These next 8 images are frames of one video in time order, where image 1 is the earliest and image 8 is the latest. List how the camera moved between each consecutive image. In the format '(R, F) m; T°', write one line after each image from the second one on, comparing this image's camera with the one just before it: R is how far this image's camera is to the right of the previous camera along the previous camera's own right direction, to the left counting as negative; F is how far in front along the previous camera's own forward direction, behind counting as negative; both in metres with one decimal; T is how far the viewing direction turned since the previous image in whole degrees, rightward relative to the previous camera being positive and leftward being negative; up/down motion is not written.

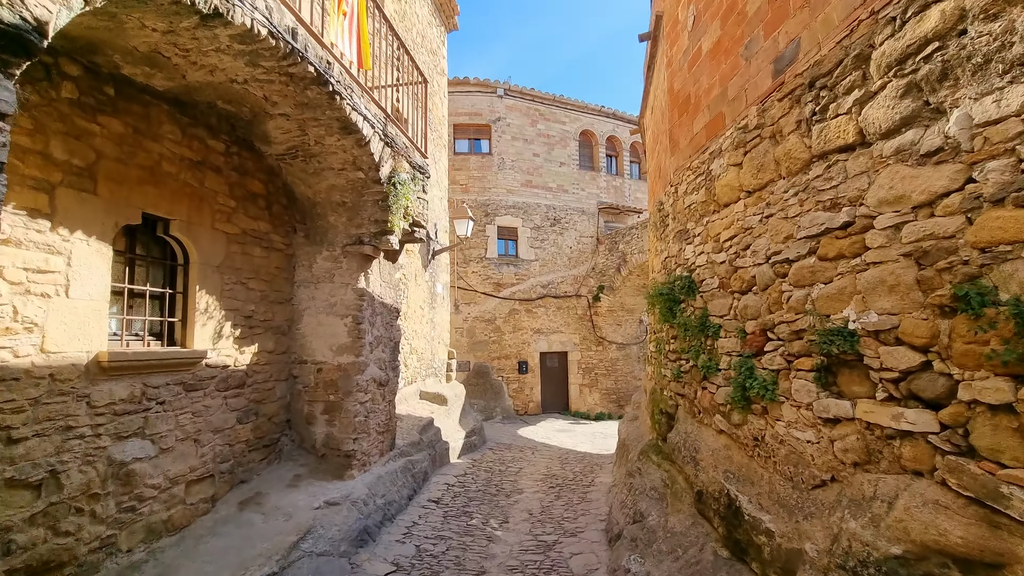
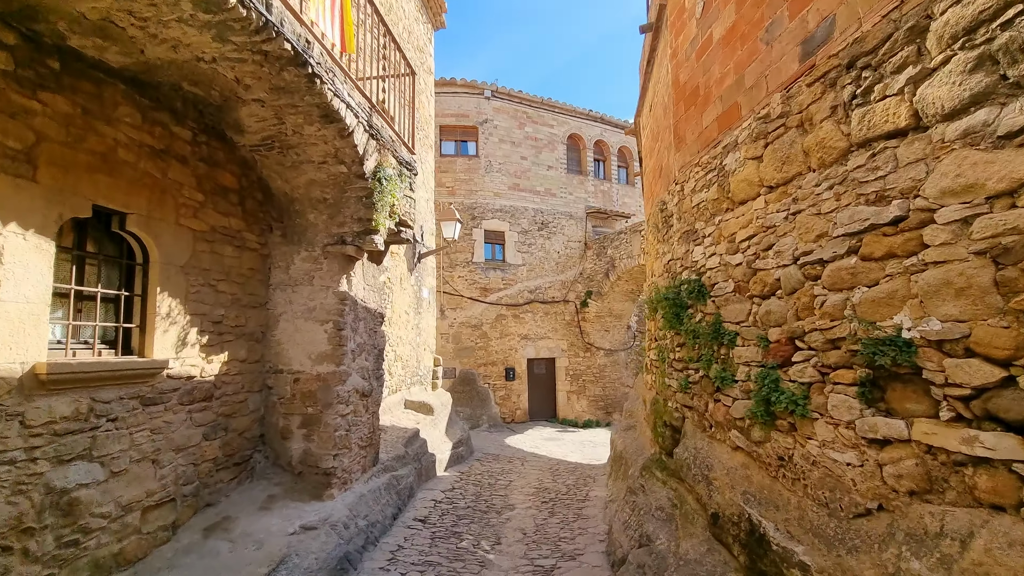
(-0.1, +0.3) m; +2°
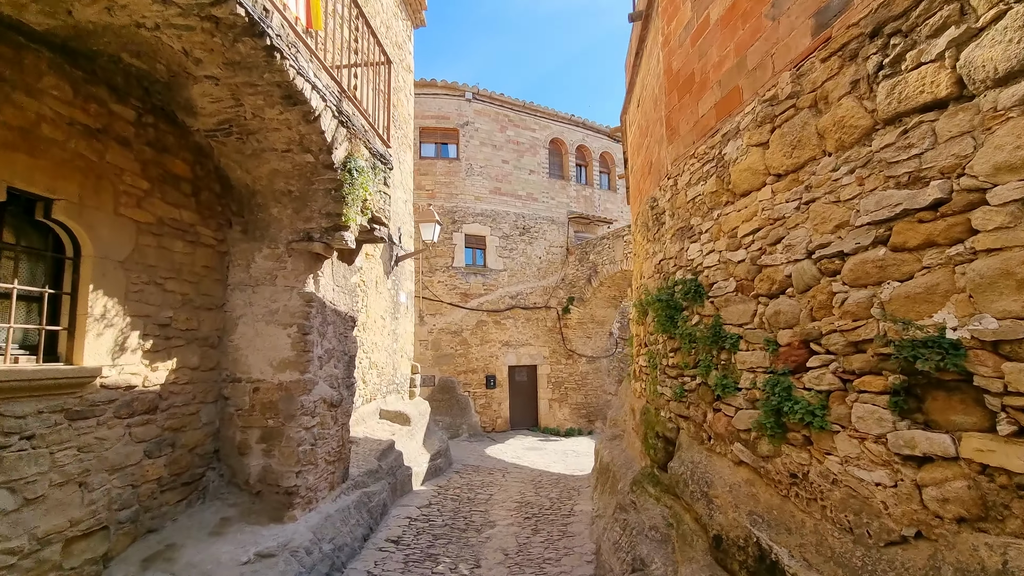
(0.0, +0.3) m; +2°
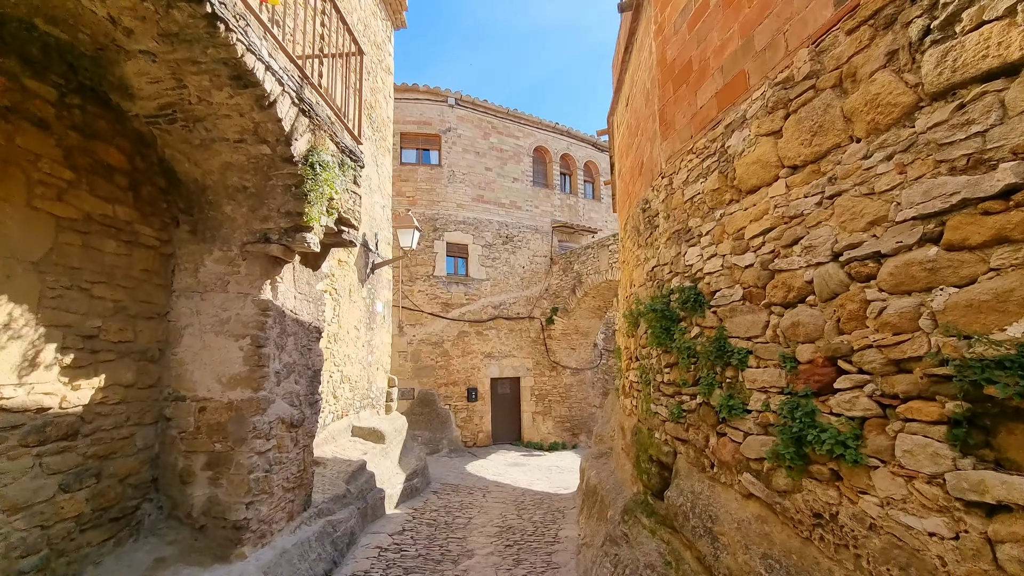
(0.0, +0.3) m; +2°
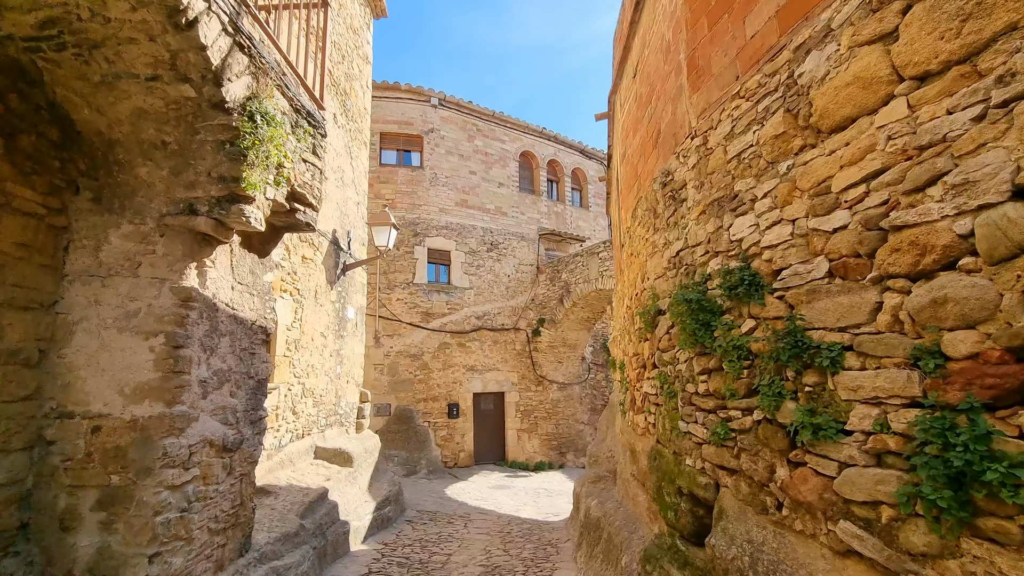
(0.0, +0.7) m; +2°
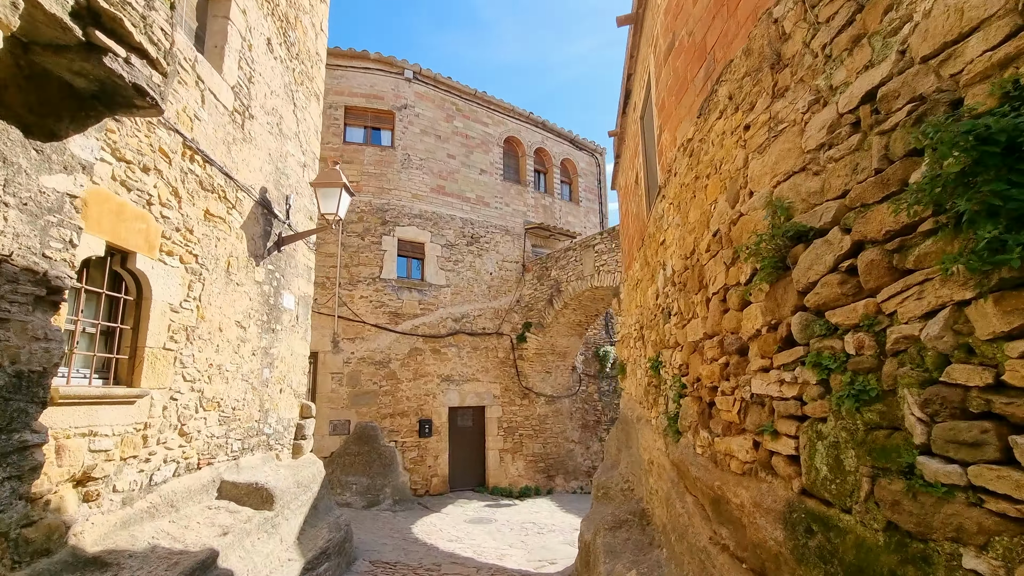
(-0.1, +1.5) m; +2°
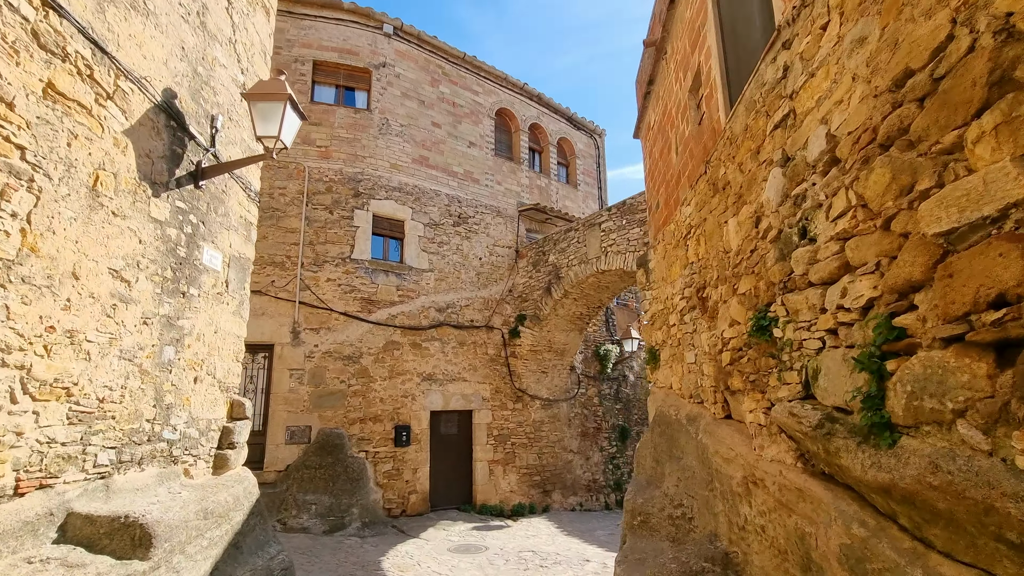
(-0.2, +1.3) m; +2°
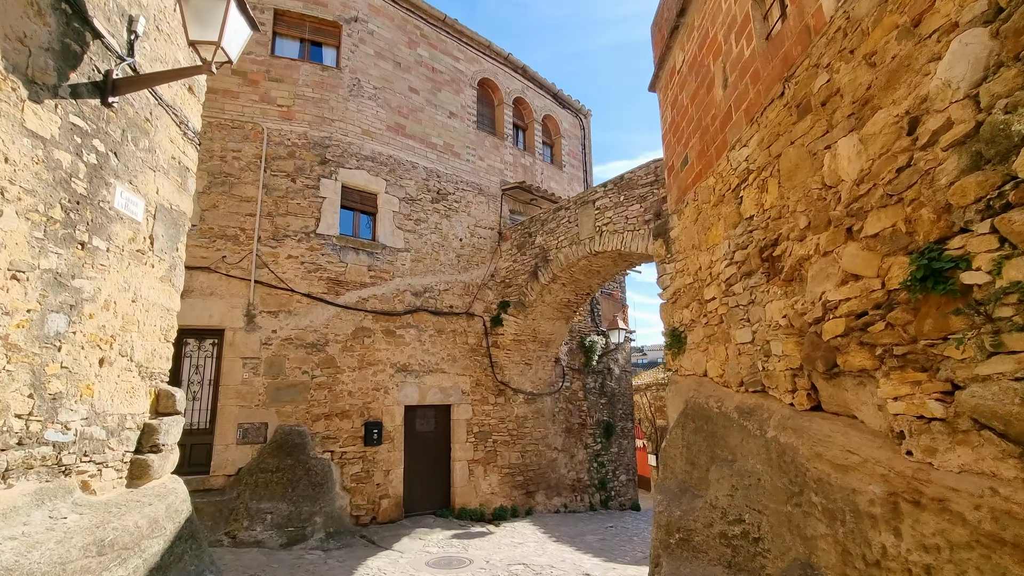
(-0.2, +0.8) m; +3°
